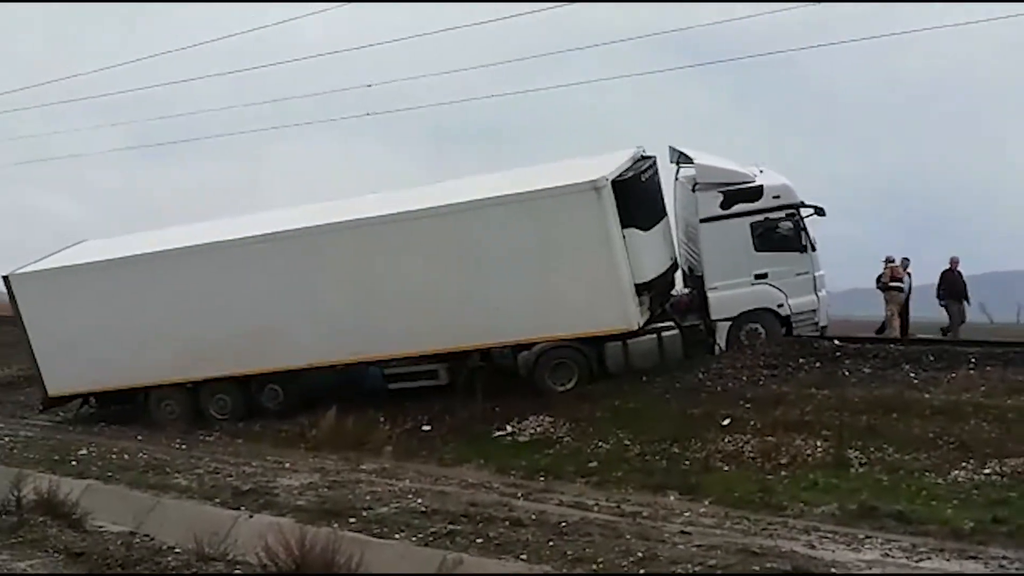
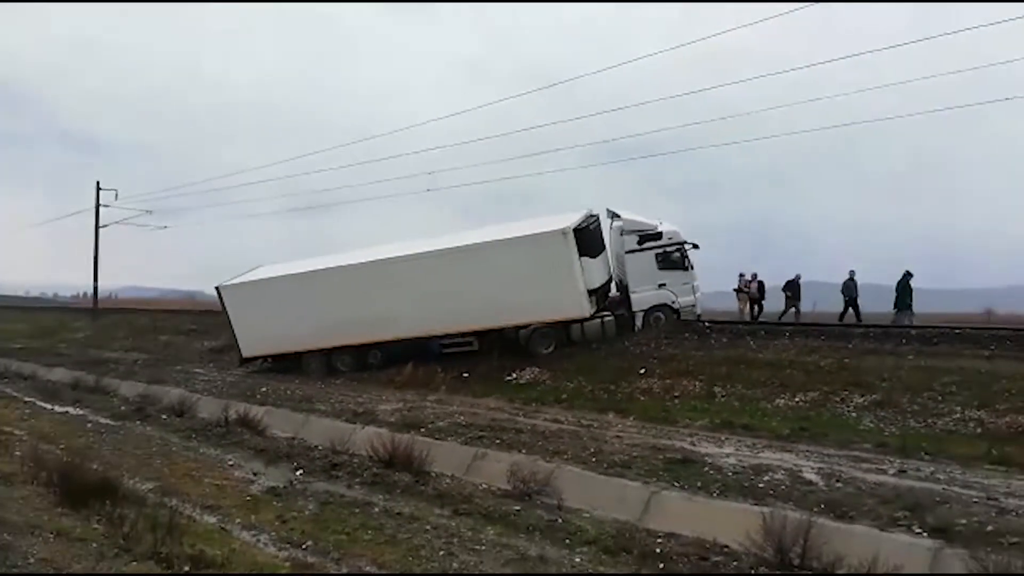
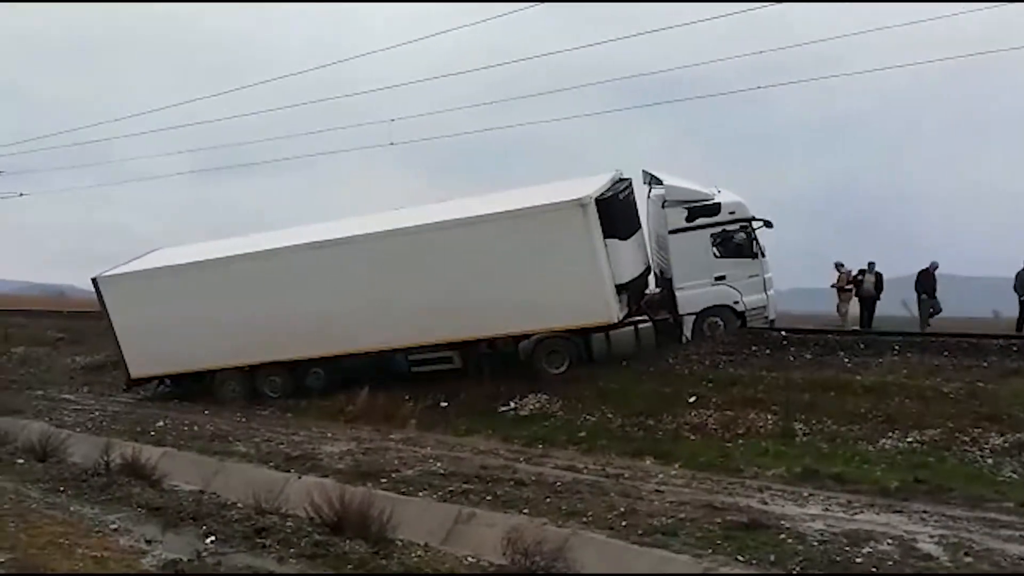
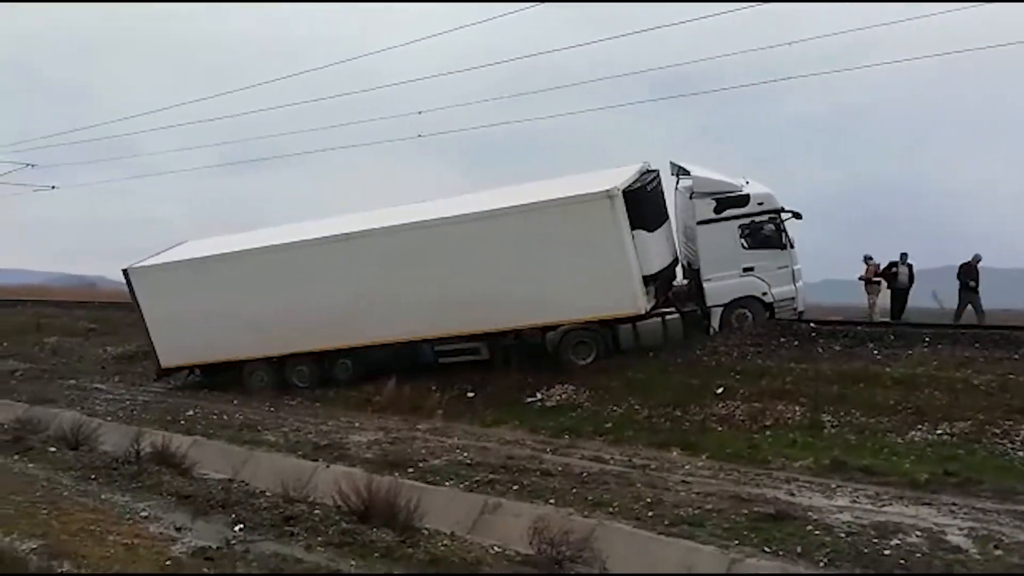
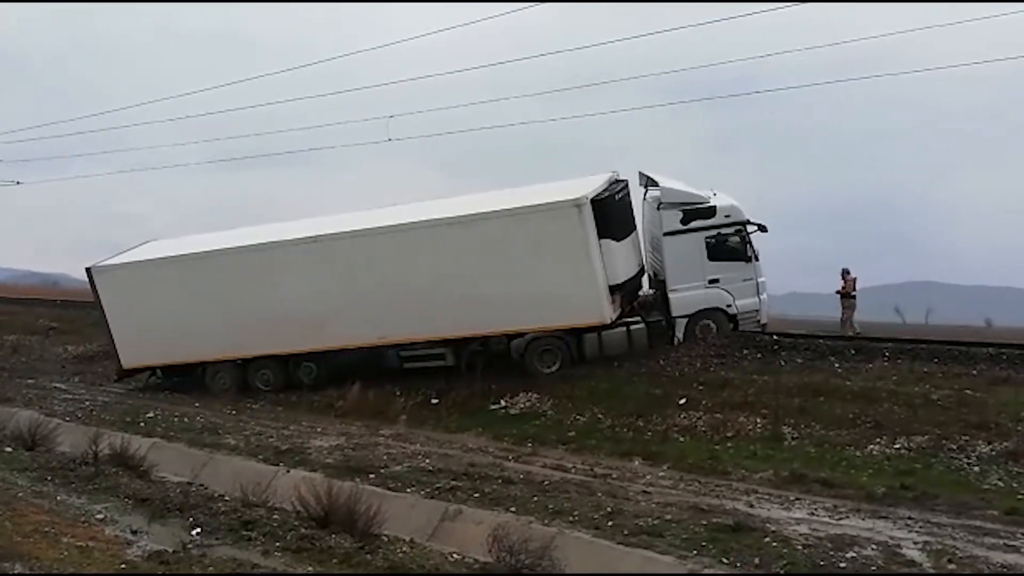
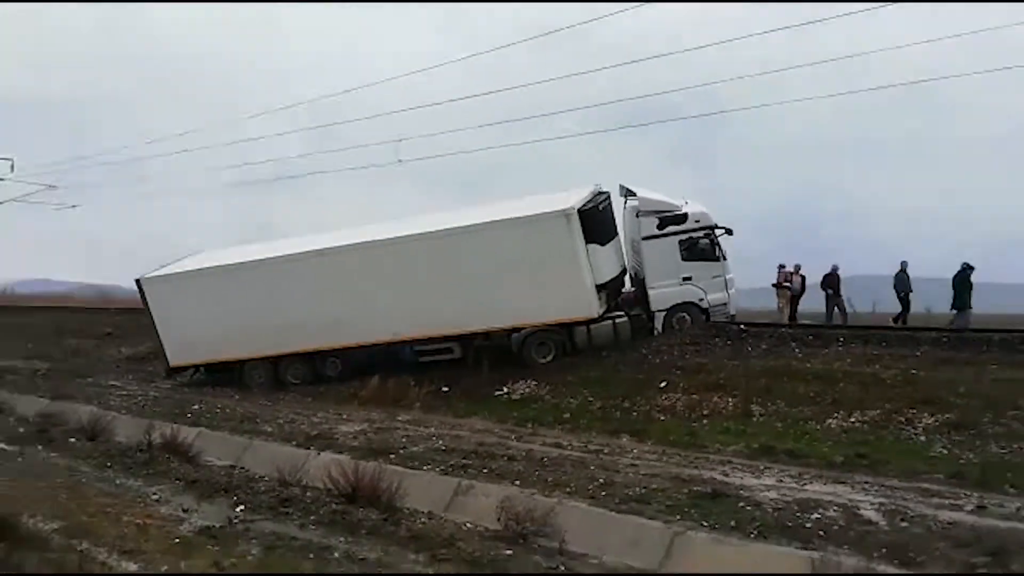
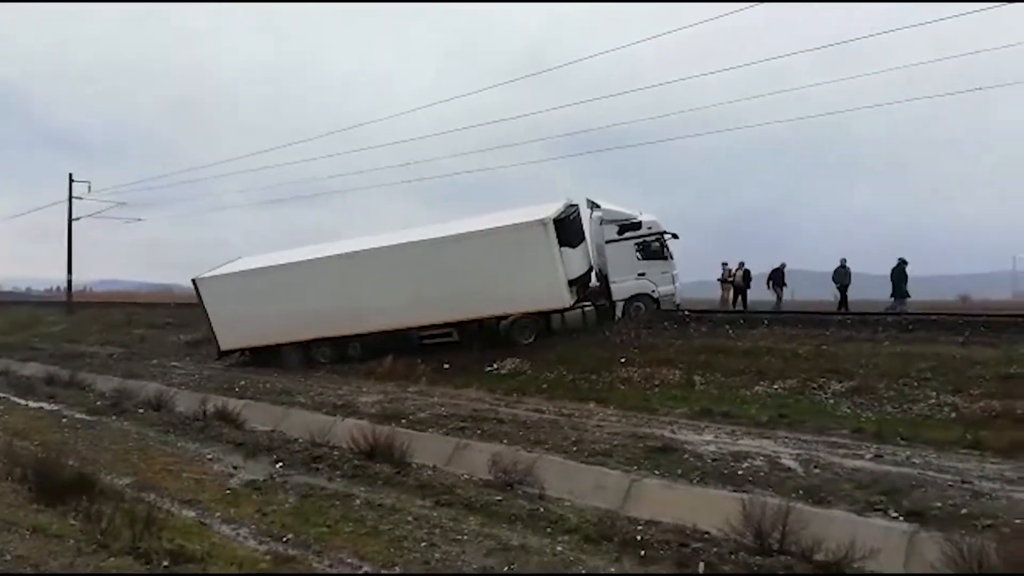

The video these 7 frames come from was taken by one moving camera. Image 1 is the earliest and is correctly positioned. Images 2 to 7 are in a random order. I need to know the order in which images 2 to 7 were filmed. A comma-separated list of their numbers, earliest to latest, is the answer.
6, 2, 7, 3, 4, 5
